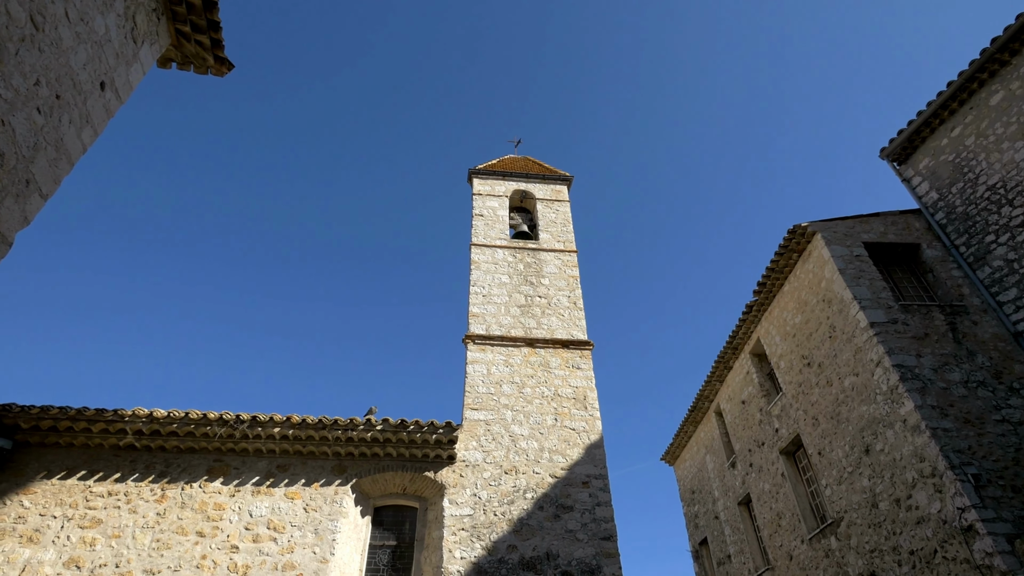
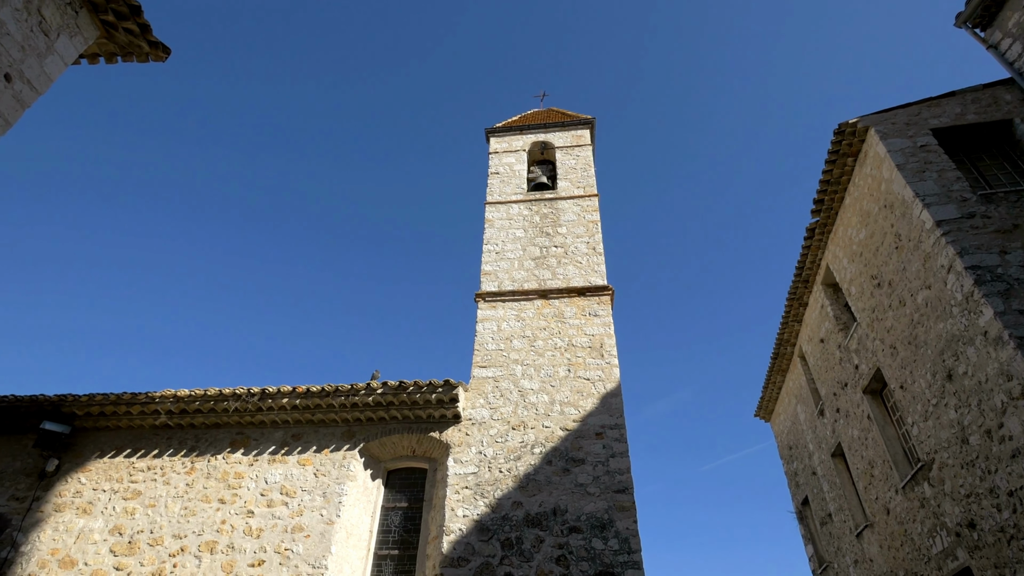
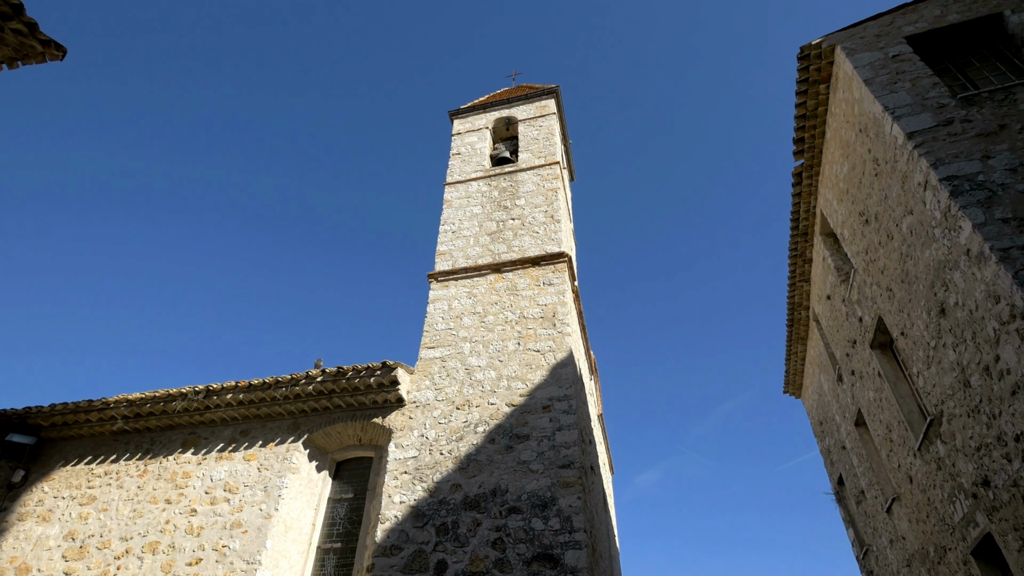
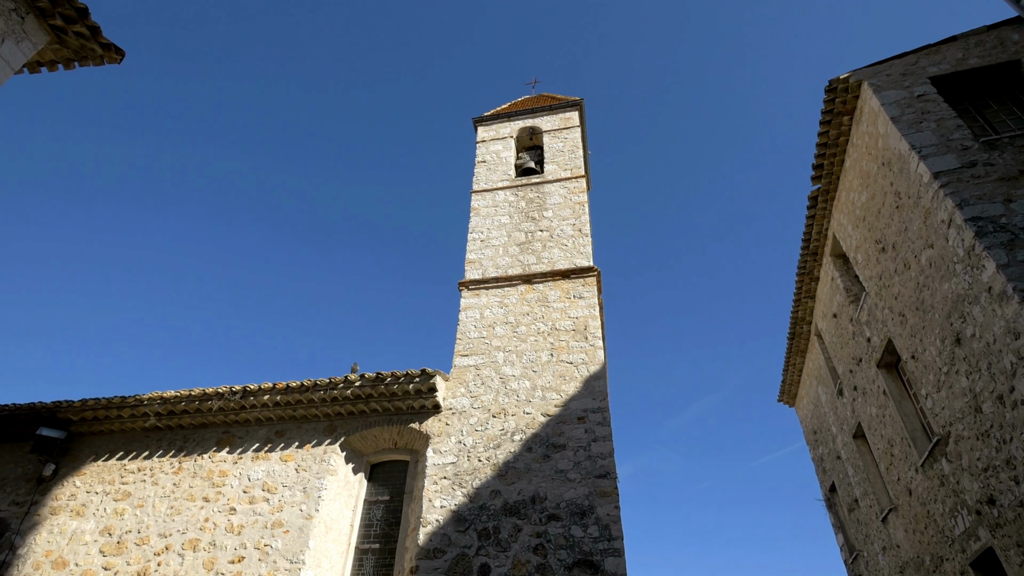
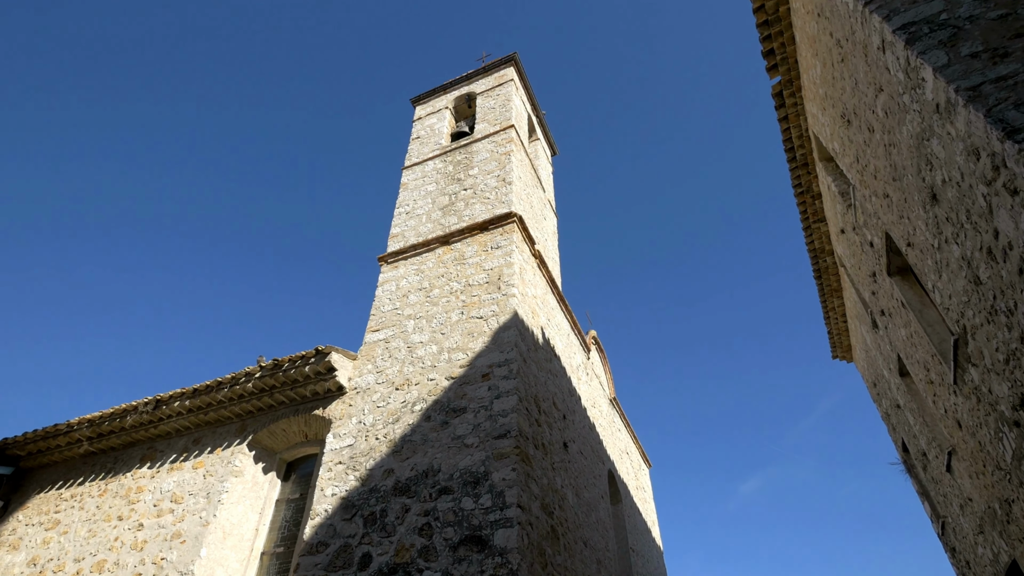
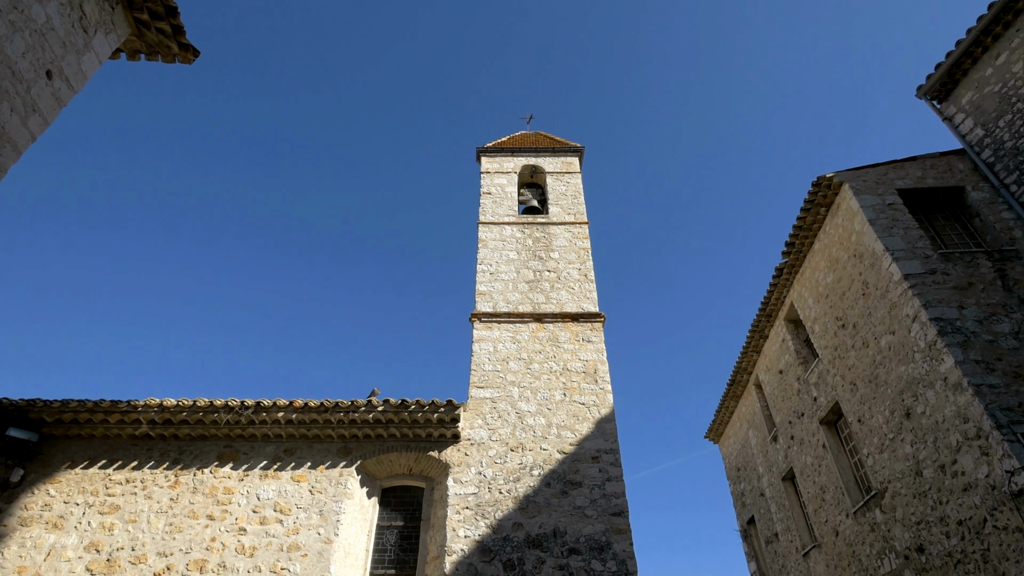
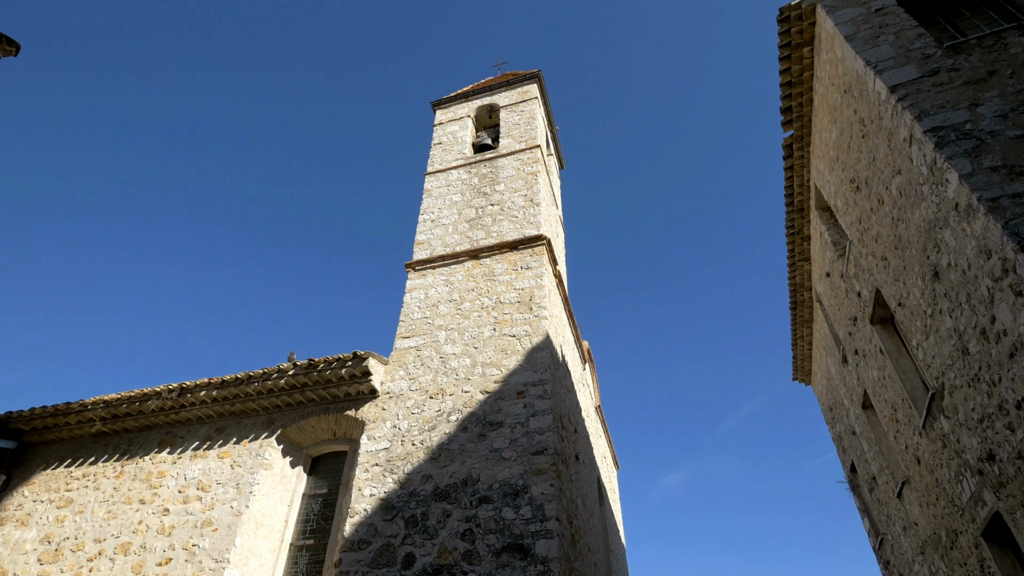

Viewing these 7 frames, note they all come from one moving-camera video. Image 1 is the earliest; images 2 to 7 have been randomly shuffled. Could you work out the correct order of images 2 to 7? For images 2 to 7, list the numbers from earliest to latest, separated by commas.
6, 2, 4, 3, 7, 5
